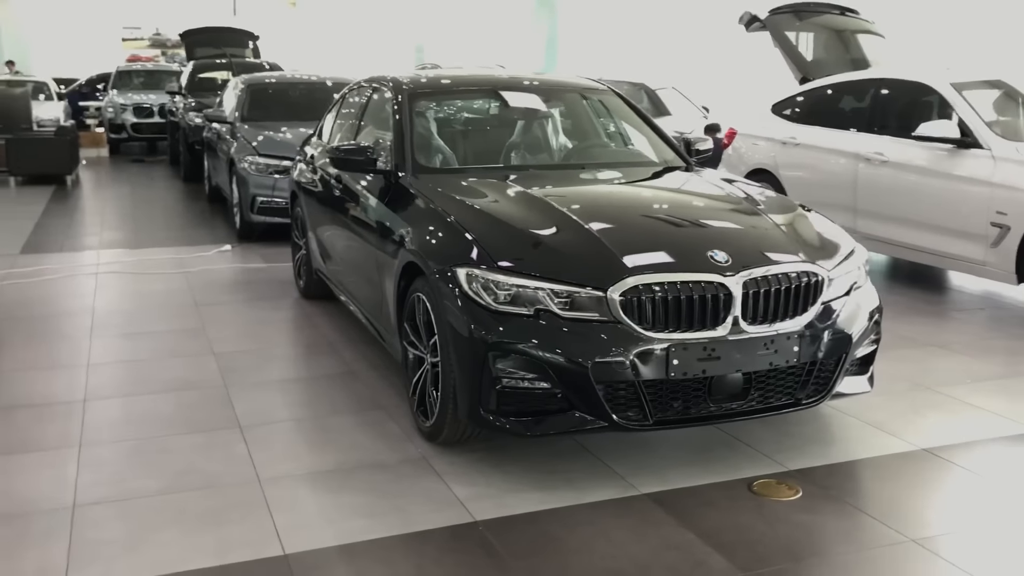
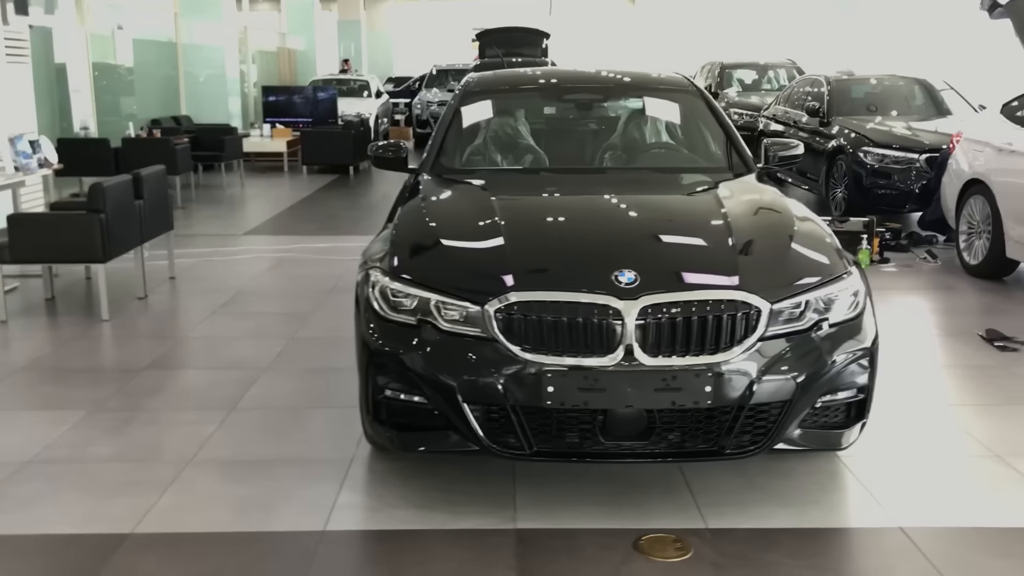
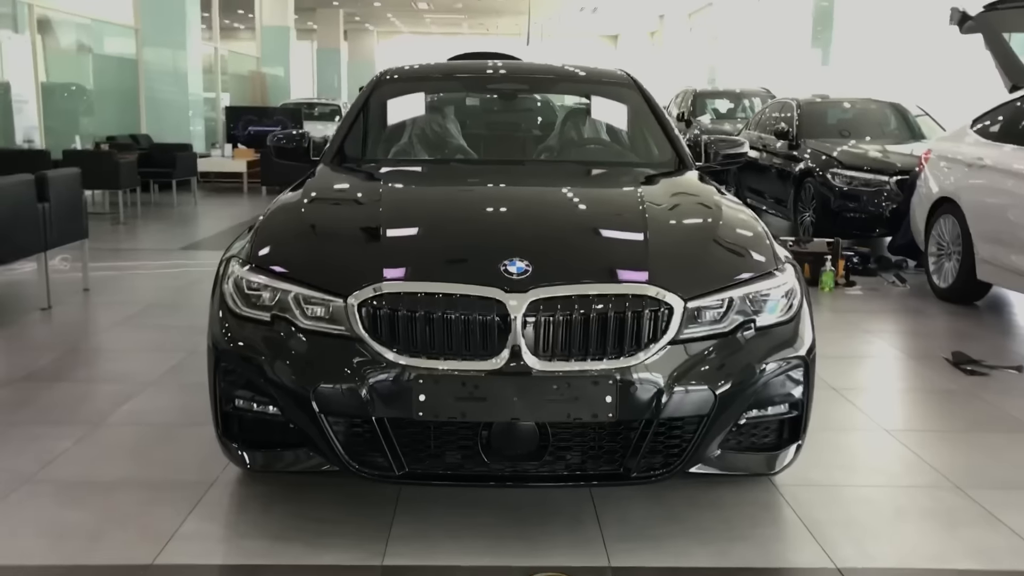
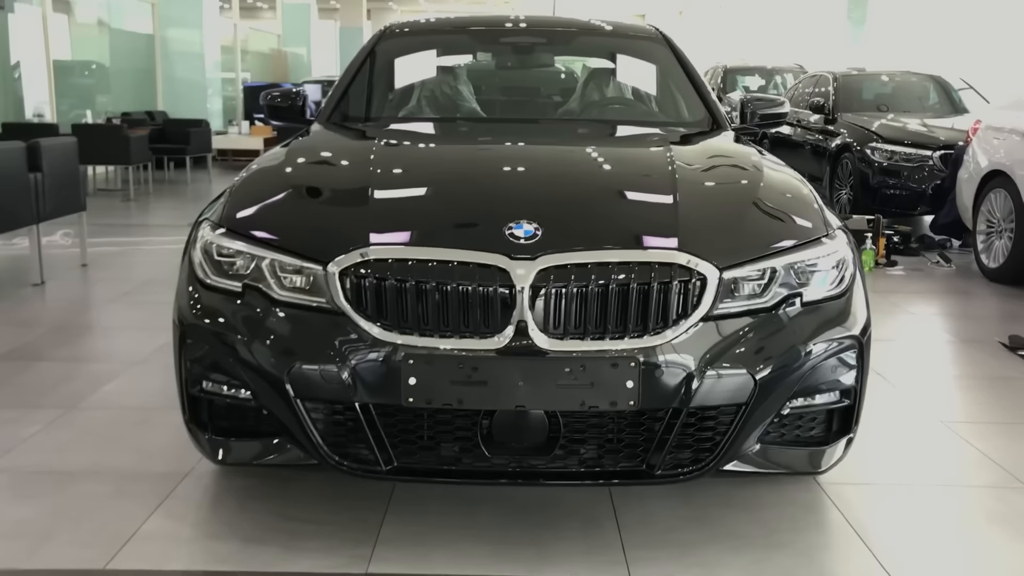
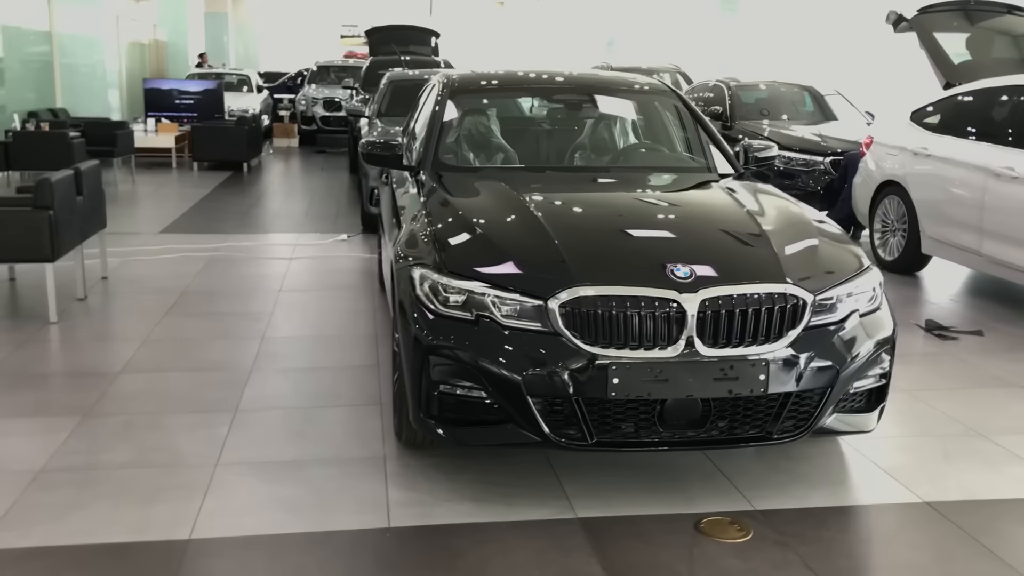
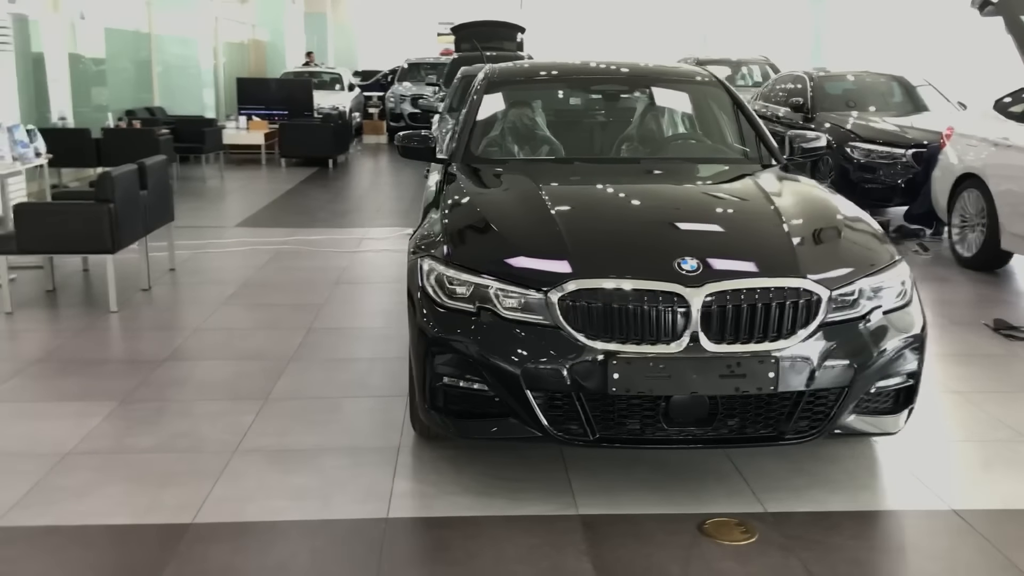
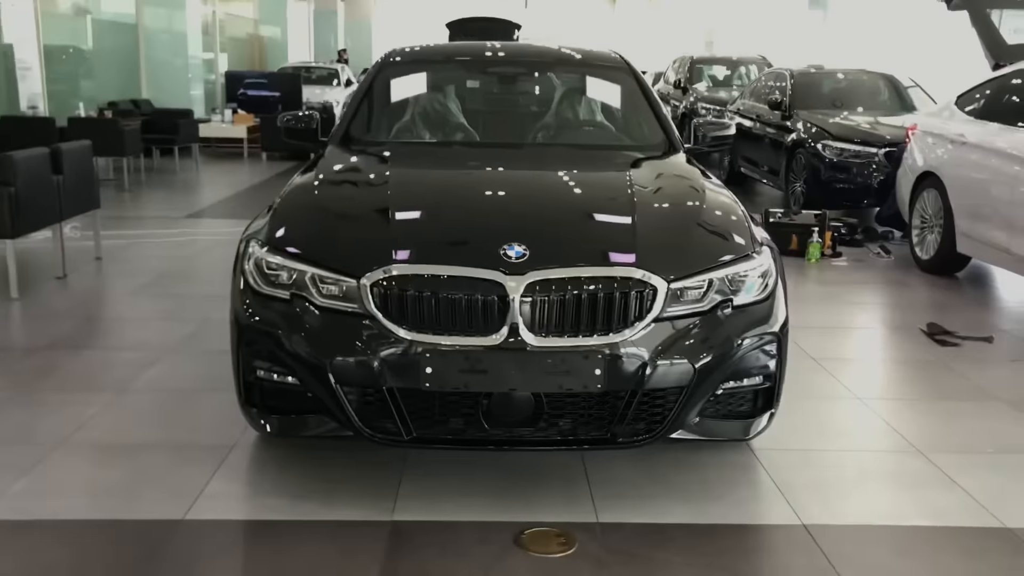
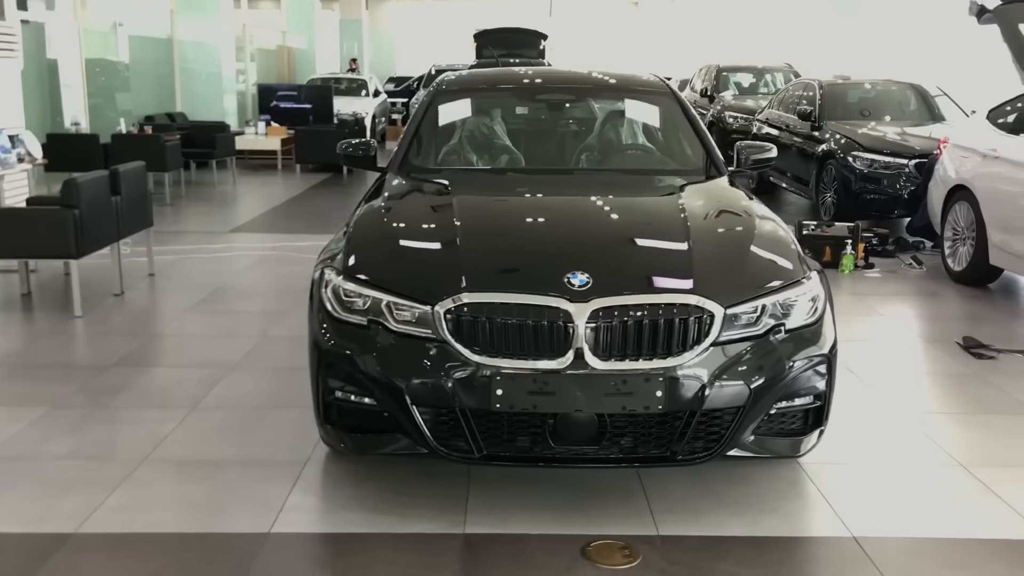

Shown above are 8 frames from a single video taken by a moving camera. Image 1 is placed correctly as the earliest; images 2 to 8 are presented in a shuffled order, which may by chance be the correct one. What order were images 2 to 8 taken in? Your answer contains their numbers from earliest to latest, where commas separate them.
5, 6, 2, 8, 7, 3, 4
